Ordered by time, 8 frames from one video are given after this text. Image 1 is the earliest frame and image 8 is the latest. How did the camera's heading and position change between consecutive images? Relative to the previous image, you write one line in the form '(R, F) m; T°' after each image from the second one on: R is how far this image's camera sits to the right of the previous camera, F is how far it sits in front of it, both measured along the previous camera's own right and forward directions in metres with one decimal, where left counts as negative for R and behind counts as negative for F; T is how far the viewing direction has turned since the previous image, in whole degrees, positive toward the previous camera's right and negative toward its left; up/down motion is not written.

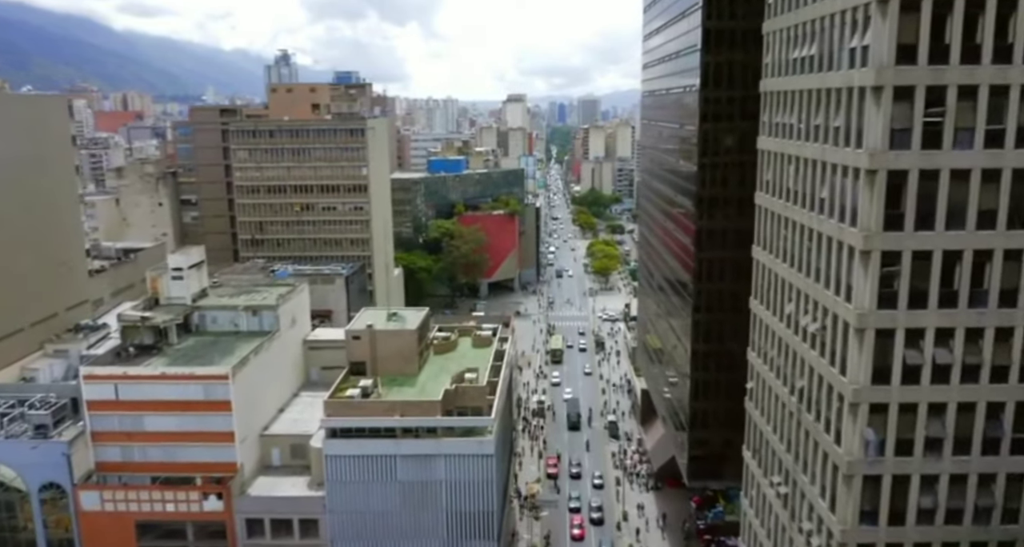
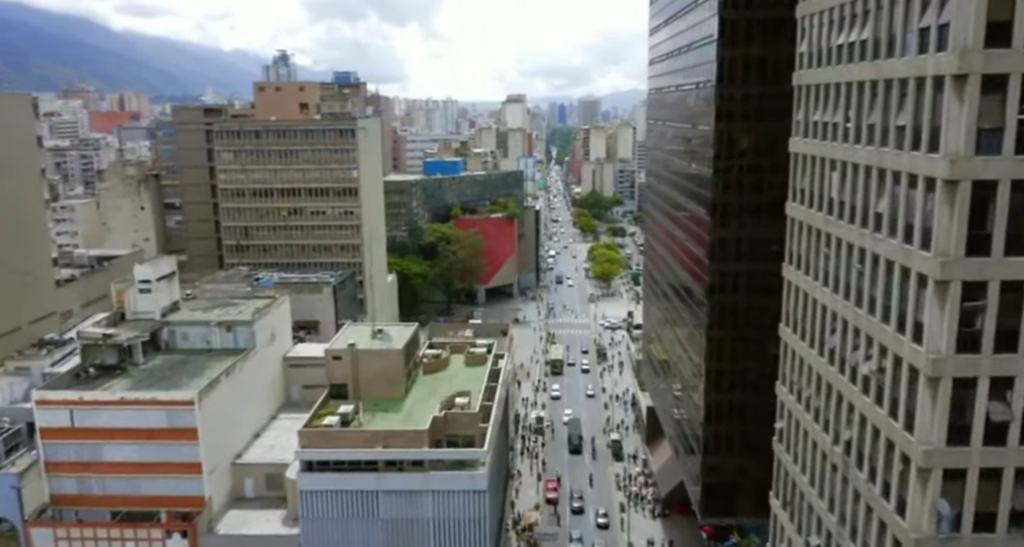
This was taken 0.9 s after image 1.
(+0.3, +4.3) m; 0°
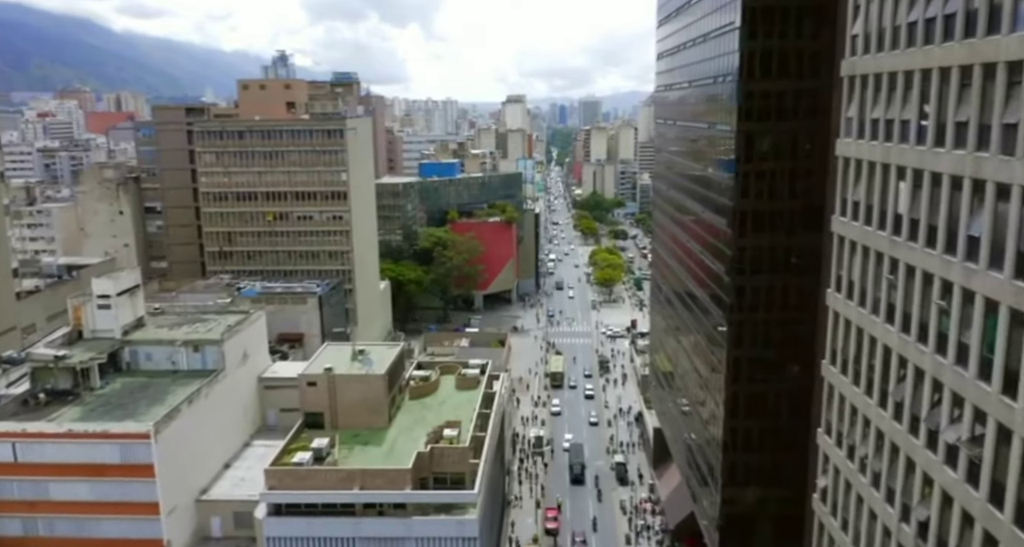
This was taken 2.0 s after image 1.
(+0.3, +4.6) m; 0°
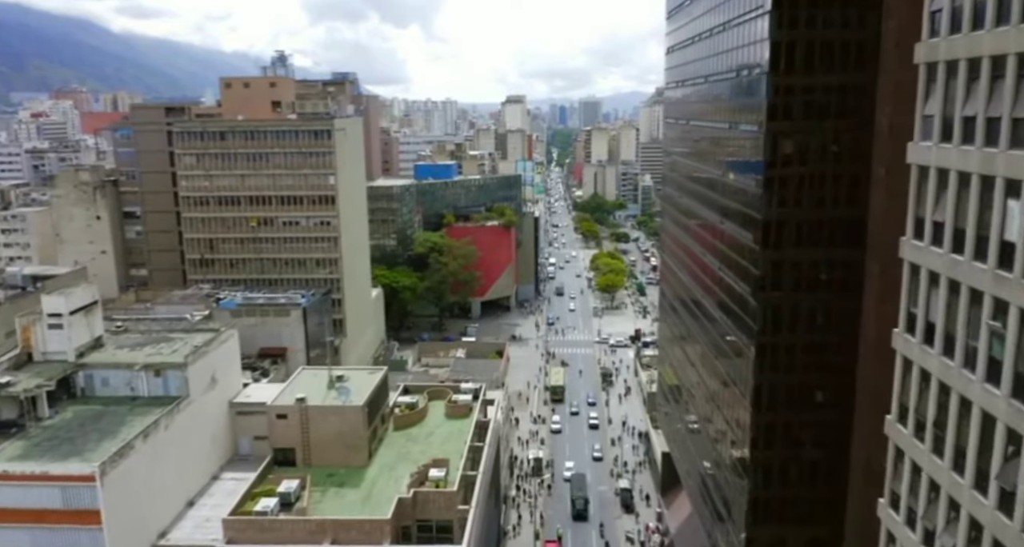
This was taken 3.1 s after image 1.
(+0.3, +4.5) m; 0°
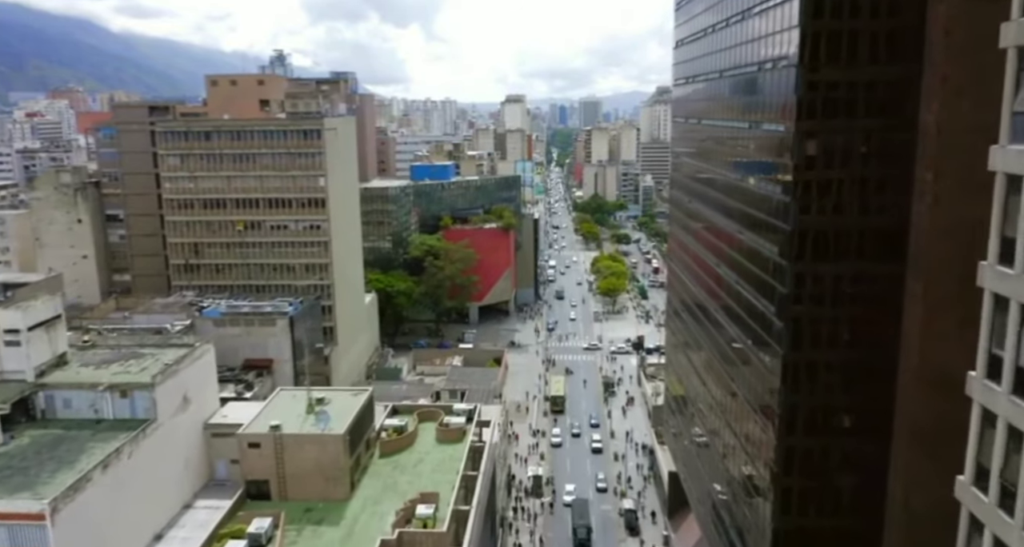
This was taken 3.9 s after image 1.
(+0.2, +3.3) m; 0°
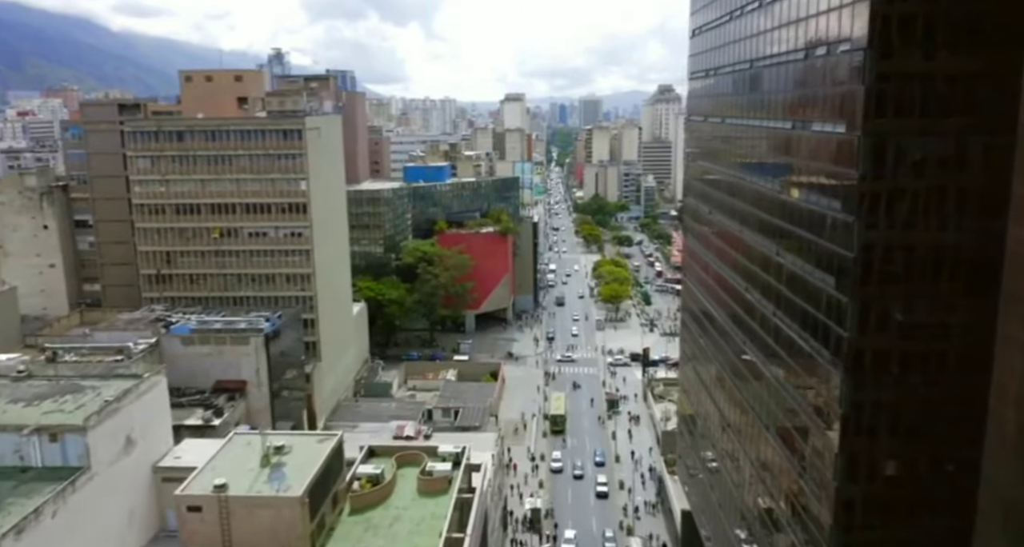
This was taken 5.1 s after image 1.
(+0.3, +5.4) m; 0°
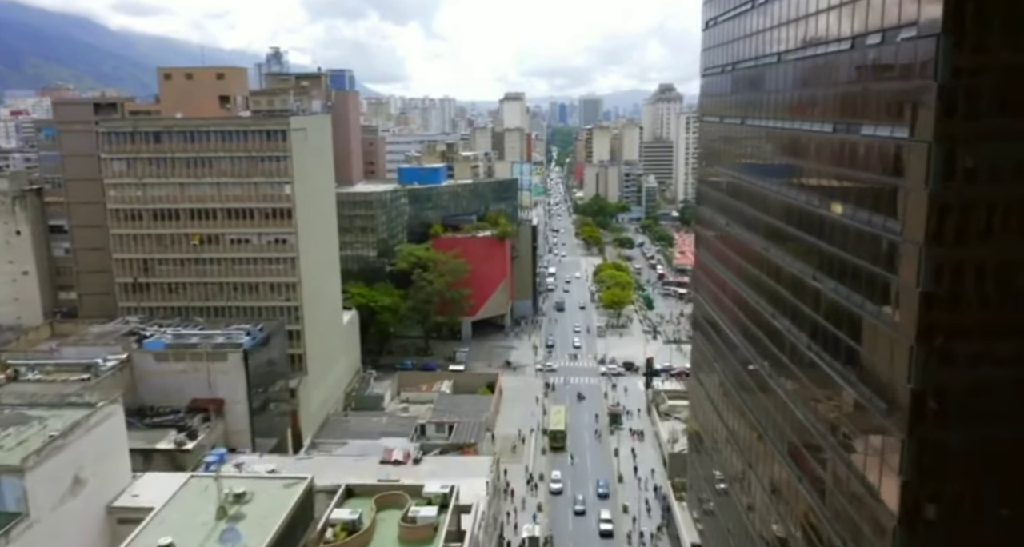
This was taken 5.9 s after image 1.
(+0.3, +3.8) m; 0°
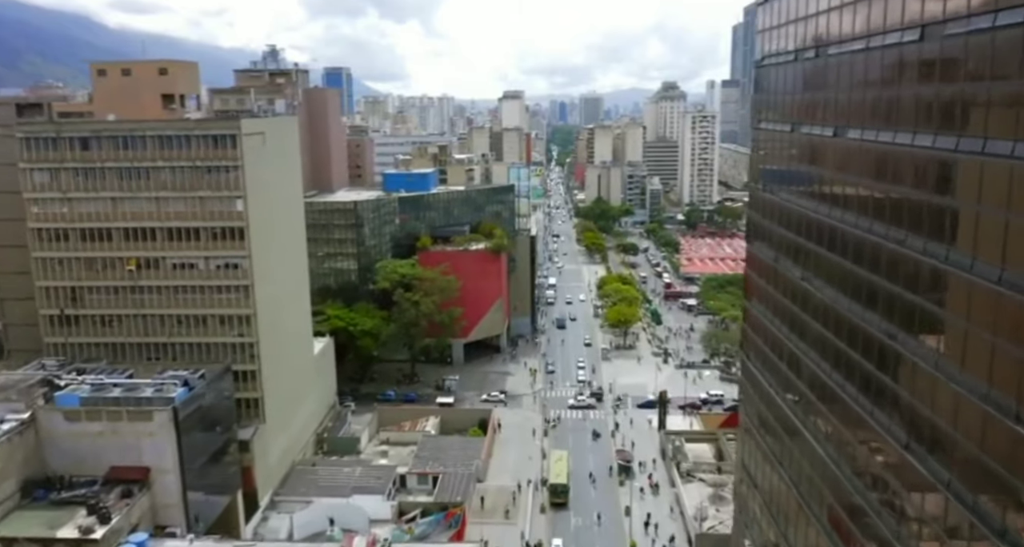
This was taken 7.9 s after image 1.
(+0.5, +10.0) m; 0°
